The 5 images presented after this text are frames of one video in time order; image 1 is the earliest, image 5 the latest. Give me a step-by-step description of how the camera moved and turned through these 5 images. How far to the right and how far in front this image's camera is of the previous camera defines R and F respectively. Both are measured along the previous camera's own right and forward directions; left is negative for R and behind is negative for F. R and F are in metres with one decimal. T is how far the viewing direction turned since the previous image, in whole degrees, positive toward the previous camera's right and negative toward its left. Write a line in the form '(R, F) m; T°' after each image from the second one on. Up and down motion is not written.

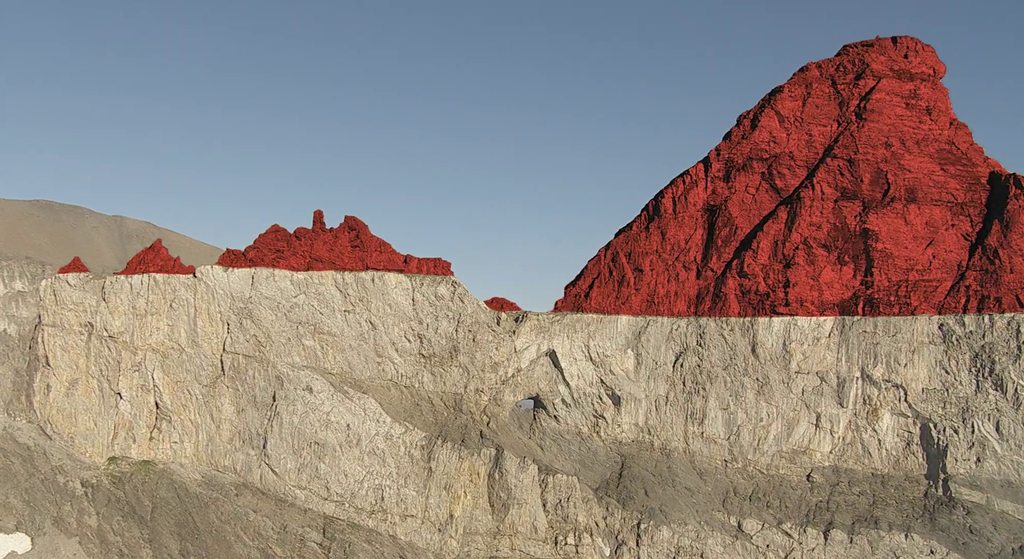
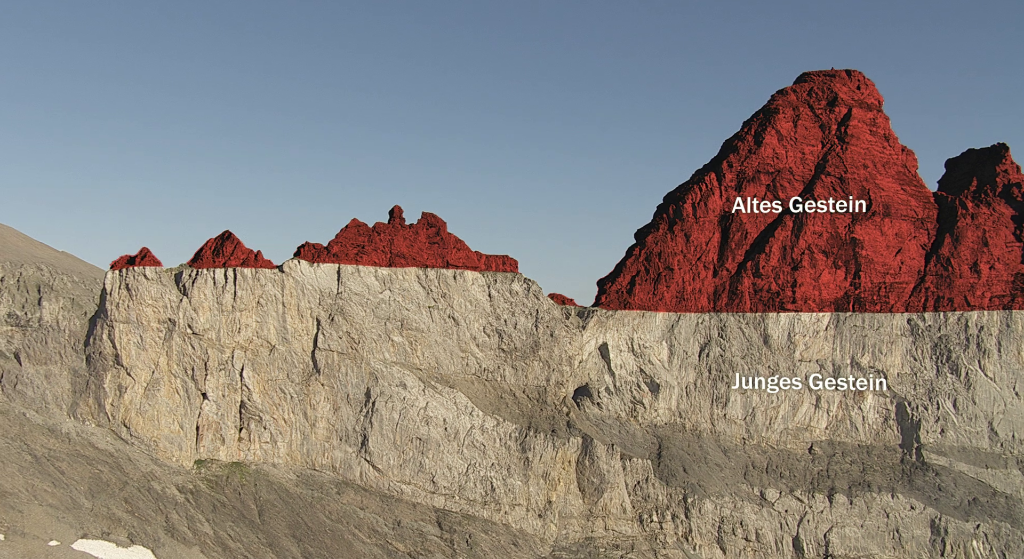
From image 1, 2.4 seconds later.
(-21.4, +0.3) m; +18°
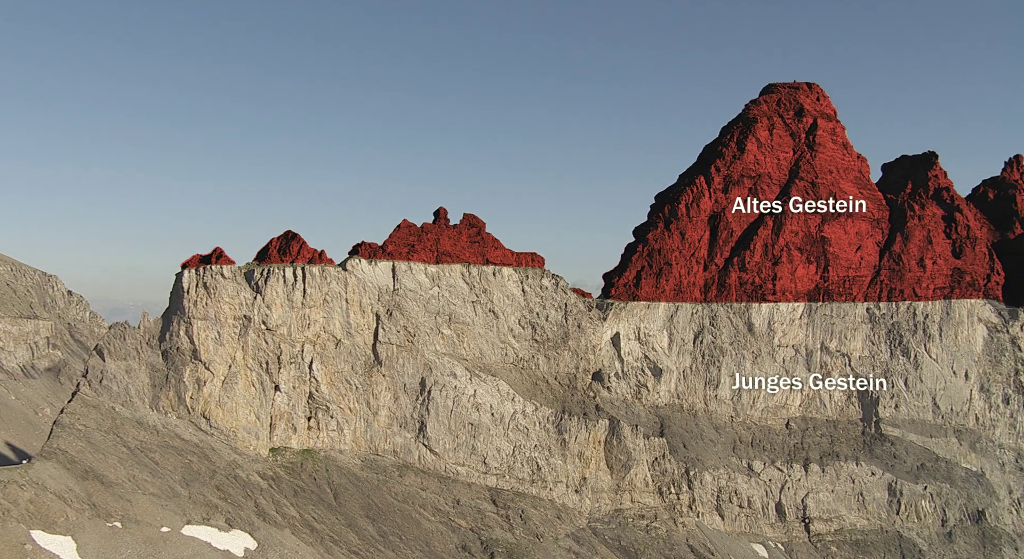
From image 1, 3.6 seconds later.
(-10.5, -4.1) m; +8°
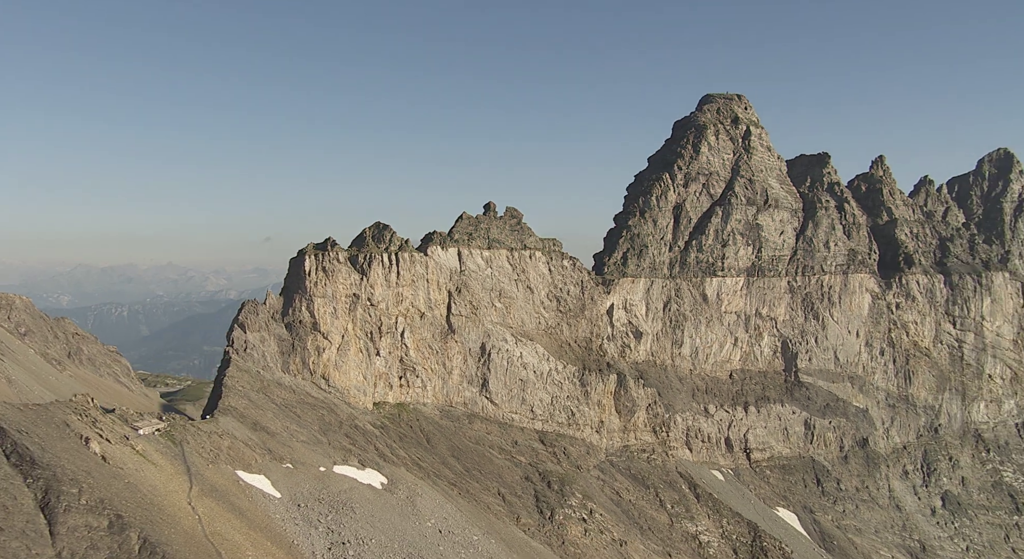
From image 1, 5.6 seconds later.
(-16.5, -11.2) m; +11°
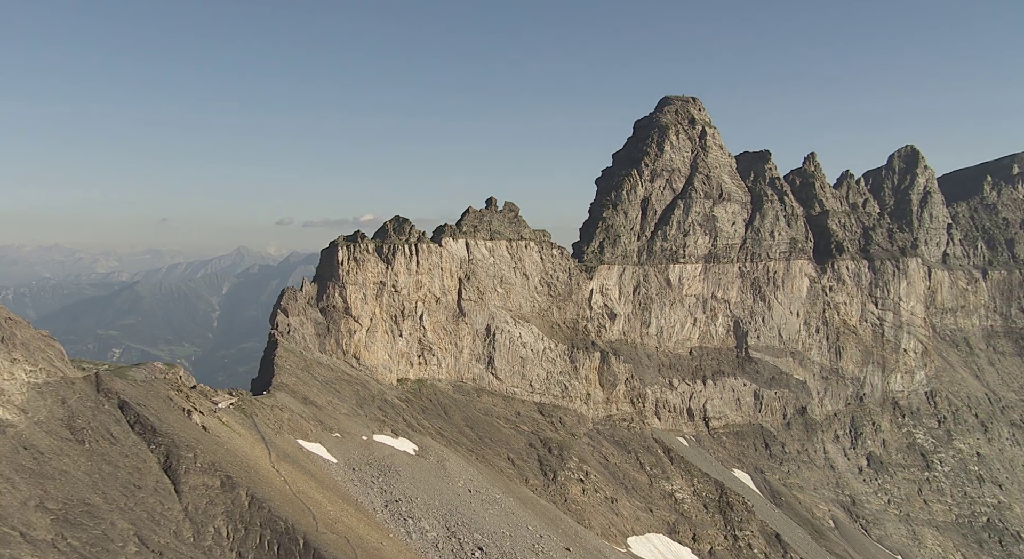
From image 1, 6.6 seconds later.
(-7.6, -7.4) m; +6°
